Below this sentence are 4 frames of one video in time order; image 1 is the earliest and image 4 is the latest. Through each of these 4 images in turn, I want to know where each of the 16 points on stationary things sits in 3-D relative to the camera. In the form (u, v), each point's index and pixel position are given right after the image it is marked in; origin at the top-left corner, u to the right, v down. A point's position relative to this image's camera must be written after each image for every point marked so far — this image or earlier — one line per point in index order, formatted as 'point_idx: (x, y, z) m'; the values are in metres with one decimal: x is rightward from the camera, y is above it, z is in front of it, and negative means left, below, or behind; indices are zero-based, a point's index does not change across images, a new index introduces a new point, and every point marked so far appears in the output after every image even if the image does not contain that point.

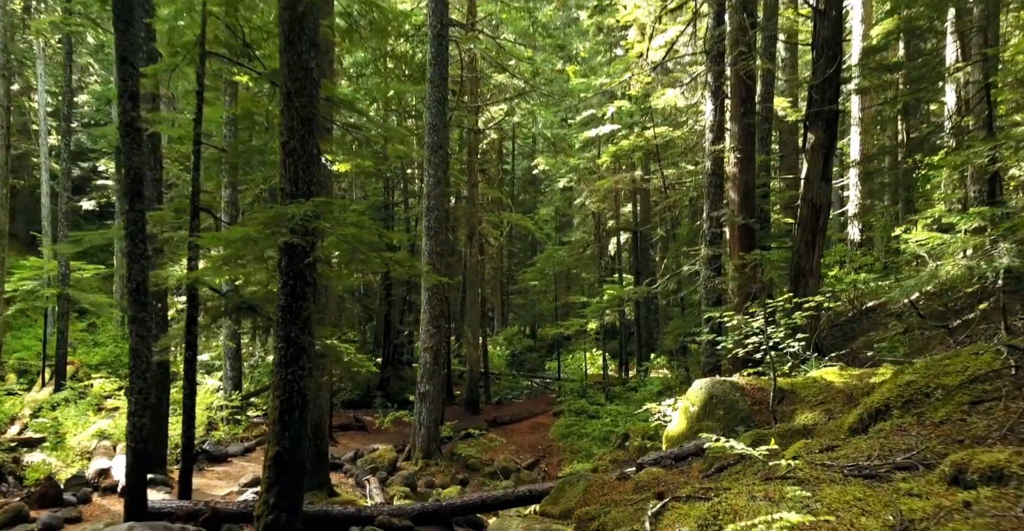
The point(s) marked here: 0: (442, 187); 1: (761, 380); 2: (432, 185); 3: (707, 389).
0: (-1.4, +1.6, +17.0) m
1: (+2.9, -1.4, +10.1) m
2: (-1.6, +1.6, +16.9) m
3: (+2.3, -1.5, +10.0) m
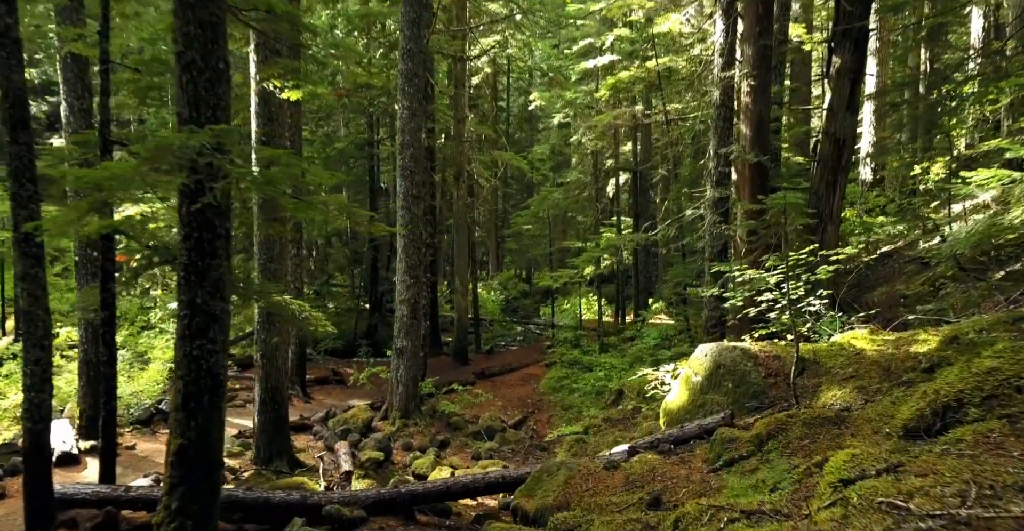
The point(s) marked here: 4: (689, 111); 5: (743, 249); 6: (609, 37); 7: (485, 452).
0: (-1.7, +2.6, +15.3) m
1: (+2.6, -0.8, +8.6) m
2: (-1.9, +2.6, +15.2) m
3: (+2.0, -0.9, +8.6) m
4: (+3.7, +3.3, +18.2) m
5: (+3.3, +0.2, +12.2) m
6: (+2.1, +5.1, +19.1) m
7: (-0.5, -3.2, +14.7) m
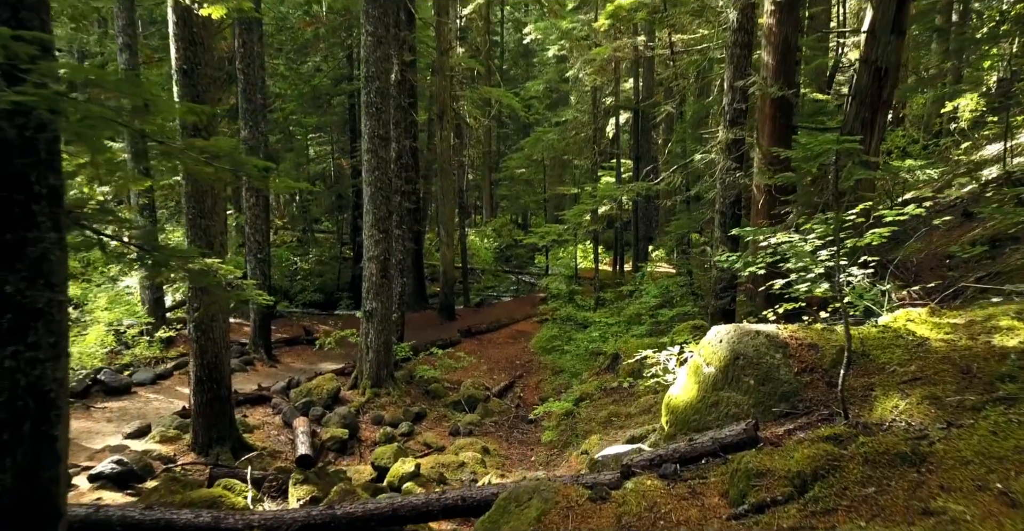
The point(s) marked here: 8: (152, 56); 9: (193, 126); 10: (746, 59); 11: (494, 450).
0: (-1.9, +3.3, +13.3) m
1: (+2.4, -0.5, +6.9) m
2: (-2.2, +3.3, +13.2) m
3: (+1.7, -0.6, +6.8) m
4: (+3.5, +4.2, +16.2) m
5: (+3.0, +0.8, +10.3) m
6: (+1.9, +6.1, +16.9) m
7: (-0.7, -2.5, +13.1) m
8: (-7.0, +4.1, +16.7) m
9: (-3.6, +1.6, +9.8) m
10: (+3.1, +2.7, +11.2) m
11: (-0.2, -2.6, +11.9) m
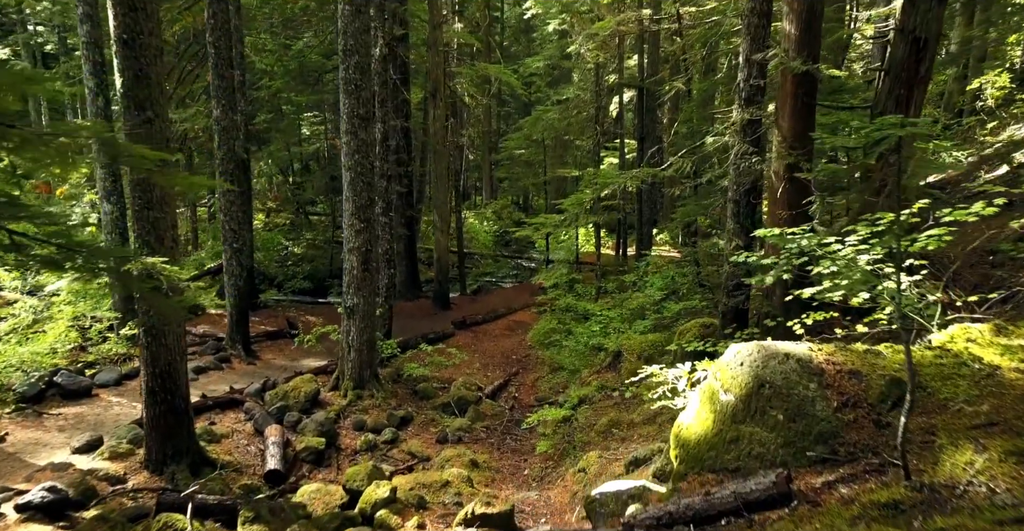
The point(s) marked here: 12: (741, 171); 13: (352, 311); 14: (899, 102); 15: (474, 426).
0: (-2.0, +3.5, +12.1) m
1: (+2.2, -0.6, +5.8) m
2: (-2.3, +3.4, +12.0) m
3: (+1.6, -0.7, +5.7) m
4: (+3.4, +4.4, +14.9) m
5: (+2.9, +0.8, +9.2) m
6: (+1.8, +6.3, +15.6) m
7: (-0.8, -2.4, +12.1) m
8: (-7.1, +4.3, +15.5) m
9: (-3.8, +1.6, +8.6) m
10: (+2.9, +2.7, +10.0) m
11: (-0.4, -2.5, +10.8) m
12: (+2.7, +1.1, +10.1) m
13: (-2.4, -0.7, +12.9) m
14: (+3.9, +1.6, +8.5) m
15: (-0.5, -2.3, +12.4) m
